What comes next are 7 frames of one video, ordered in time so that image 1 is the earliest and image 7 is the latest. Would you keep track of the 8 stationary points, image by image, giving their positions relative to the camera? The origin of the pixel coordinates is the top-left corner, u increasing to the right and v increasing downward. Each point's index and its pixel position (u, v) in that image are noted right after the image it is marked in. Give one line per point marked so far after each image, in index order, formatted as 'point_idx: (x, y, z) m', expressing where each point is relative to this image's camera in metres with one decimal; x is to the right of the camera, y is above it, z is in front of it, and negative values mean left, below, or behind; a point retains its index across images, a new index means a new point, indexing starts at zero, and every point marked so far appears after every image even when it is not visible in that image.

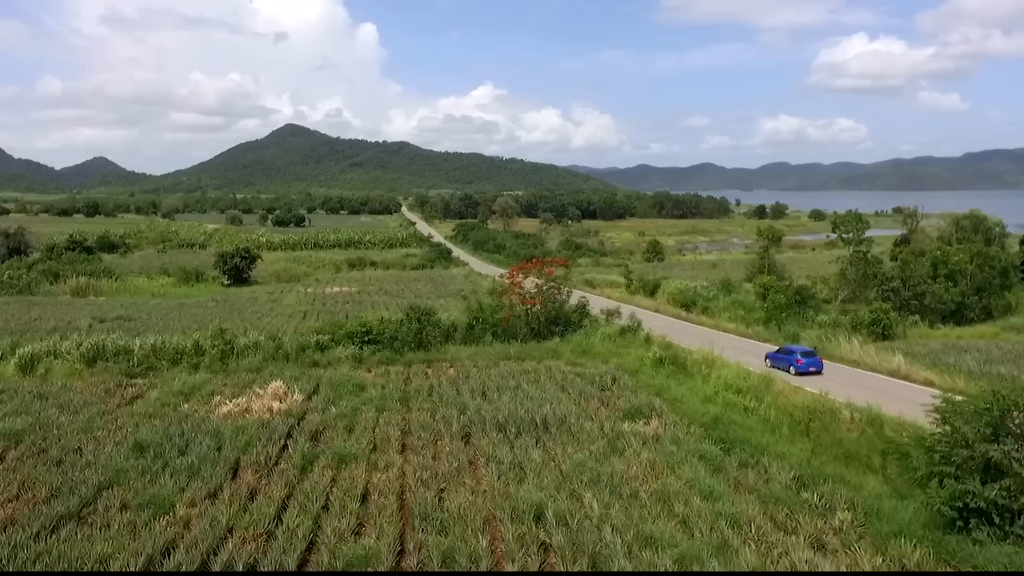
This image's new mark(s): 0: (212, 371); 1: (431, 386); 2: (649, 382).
0: (-7.7, -2.1, +18.8) m
1: (-1.9, -2.3, +16.8) m
2: (+3.2, -2.2, +16.9) m
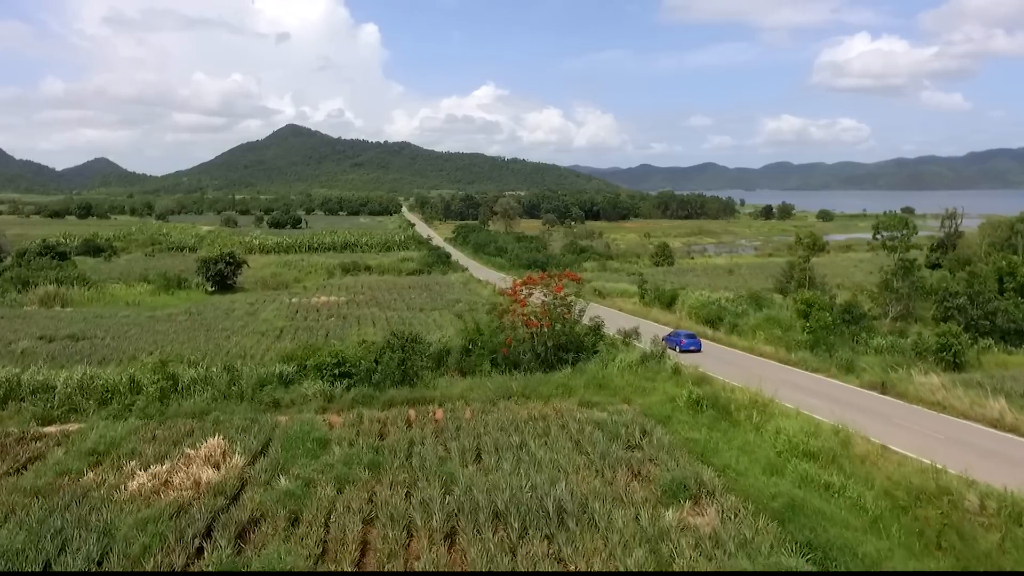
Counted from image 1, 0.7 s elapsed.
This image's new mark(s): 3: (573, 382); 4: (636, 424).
0: (-7.7, -2.7, +15.3) m
1: (-1.8, -2.8, +13.3) m
2: (+3.2, -2.7, +13.4) m
3: (+1.5, -2.3, +17.9) m
4: (+2.4, -2.6, +14.0) m
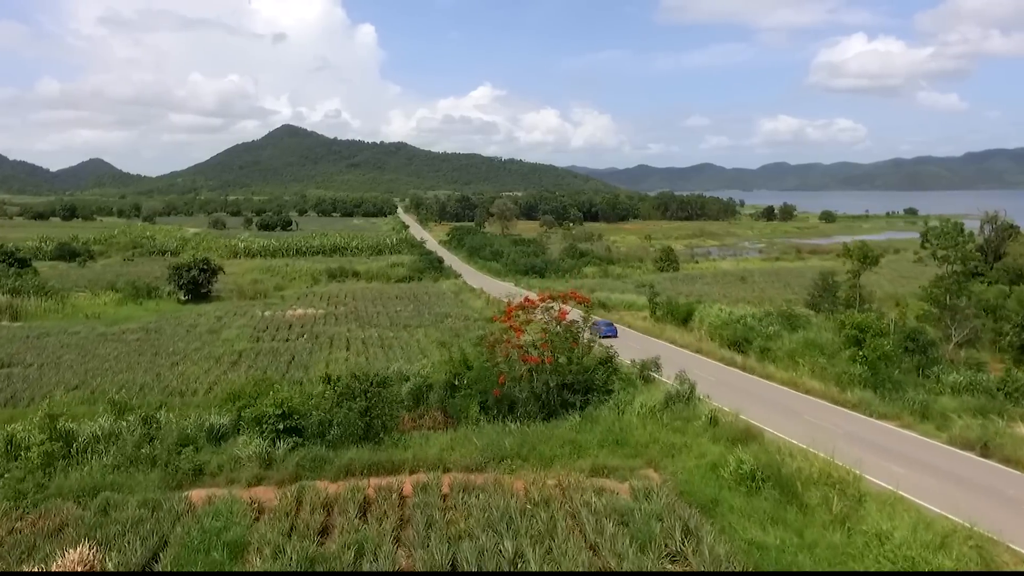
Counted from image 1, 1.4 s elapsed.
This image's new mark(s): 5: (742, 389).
0: (-7.8, -3.3, +11.5) m
1: (-2.0, -3.4, +9.5) m
2: (+3.1, -3.3, +9.6) m
3: (+1.4, -2.9, +14.1) m
4: (+2.3, -3.2, +10.2) m
5: (+5.5, -2.4, +17.4) m
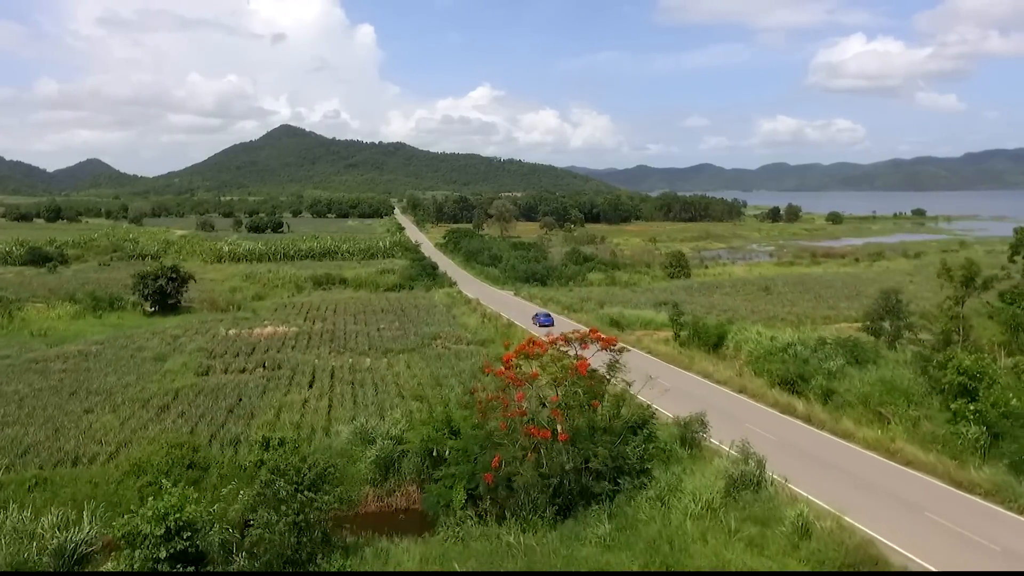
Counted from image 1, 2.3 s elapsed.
0: (-7.8, -3.9, +6.9) m
1: (-2.0, -4.0, +4.9) m
2: (+3.1, -3.9, +5.0) m
3: (+1.4, -3.5, +9.5) m
4: (+2.3, -3.8, +5.6) m
5: (+5.5, -3.1, +12.8) m
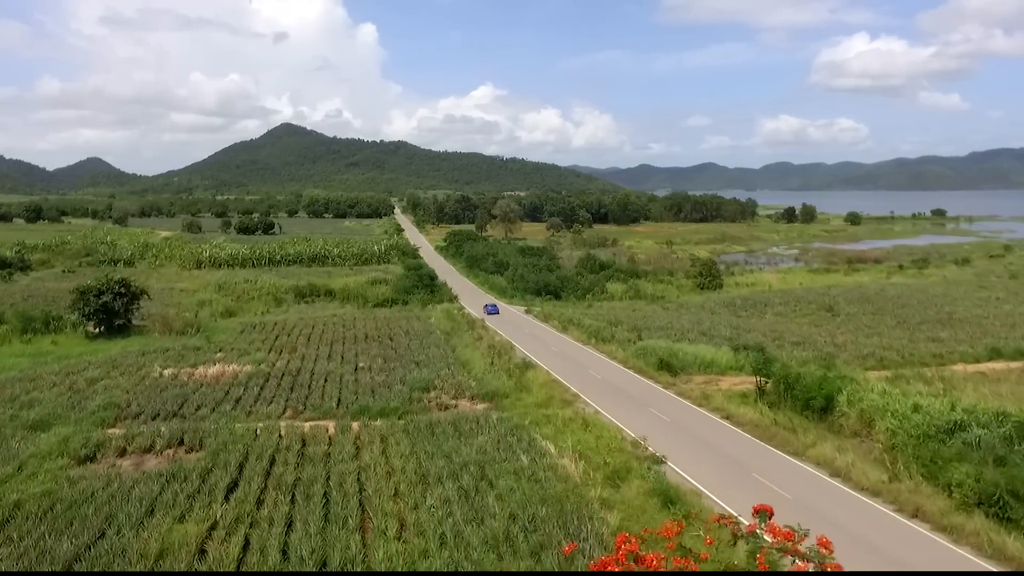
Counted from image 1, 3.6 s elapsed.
0: (-7.3, -4.9, -0.5) m
1: (-1.4, -5.0, -2.5) m
2: (+3.6, -4.9, -2.4) m
3: (+1.9, -4.5, +2.1) m
4: (+2.8, -4.8, -1.7) m
5: (+6.0, -4.1, +5.5) m
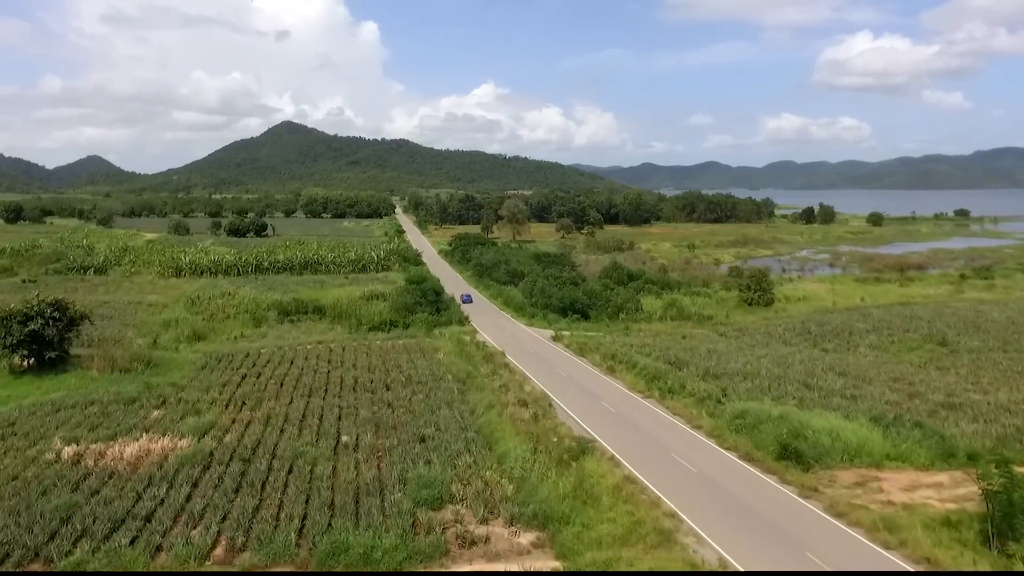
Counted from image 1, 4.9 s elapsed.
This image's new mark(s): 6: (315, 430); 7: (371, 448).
0: (-6.2, -6.0, -8.1) m
1: (-0.4, -6.2, -10.1) m
2: (+4.7, -6.1, -10.0) m
3: (+3.0, -5.7, -5.5) m
4: (+3.9, -6.0, -9.3) m
5: (+7.1, -5.2, -2.1) m
6: (-5.2, -3.8, +19.4) m
7: (-3.4, -3.8, +17.9) m
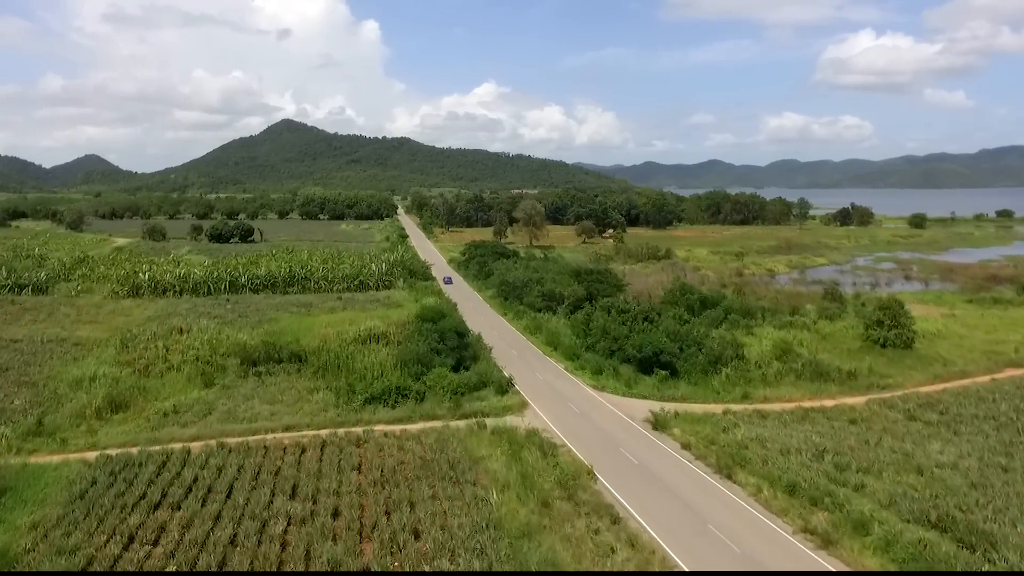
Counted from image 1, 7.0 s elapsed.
0: (-3.9, -7.9, -20.8) m
1: (+1.9, -8.0, -22.9) m
2: (+7.0, -7.9, -22.8) m
3: (+5.3, -7.5, -18.3) m
4: (+6.2, -7.8, -22.1) m
5: (+9.4, -7.1, -14.9) m
6: (-2.9, -5.6, +6.6) m
7: (-1.0, -5.6, +5.1) m
